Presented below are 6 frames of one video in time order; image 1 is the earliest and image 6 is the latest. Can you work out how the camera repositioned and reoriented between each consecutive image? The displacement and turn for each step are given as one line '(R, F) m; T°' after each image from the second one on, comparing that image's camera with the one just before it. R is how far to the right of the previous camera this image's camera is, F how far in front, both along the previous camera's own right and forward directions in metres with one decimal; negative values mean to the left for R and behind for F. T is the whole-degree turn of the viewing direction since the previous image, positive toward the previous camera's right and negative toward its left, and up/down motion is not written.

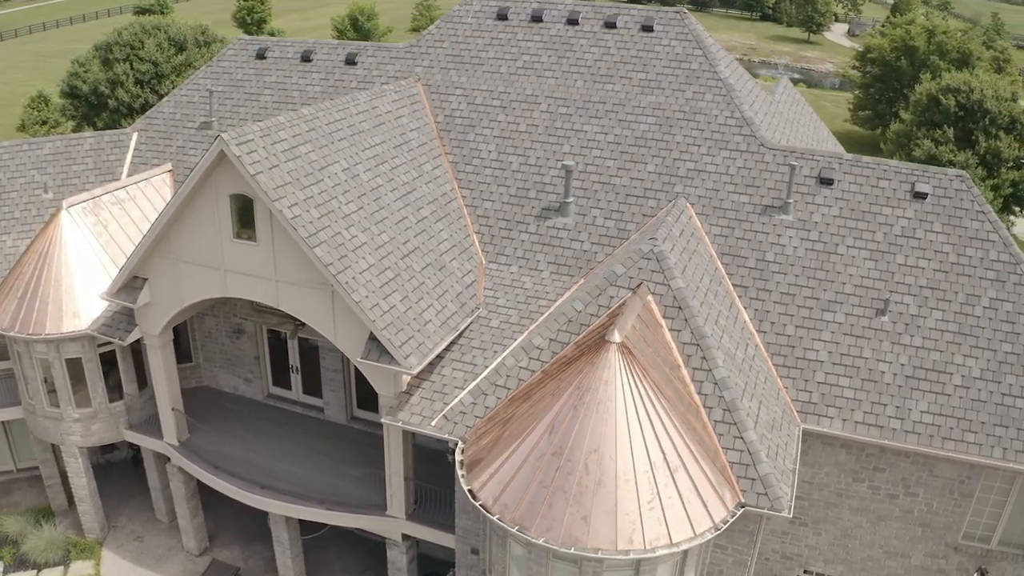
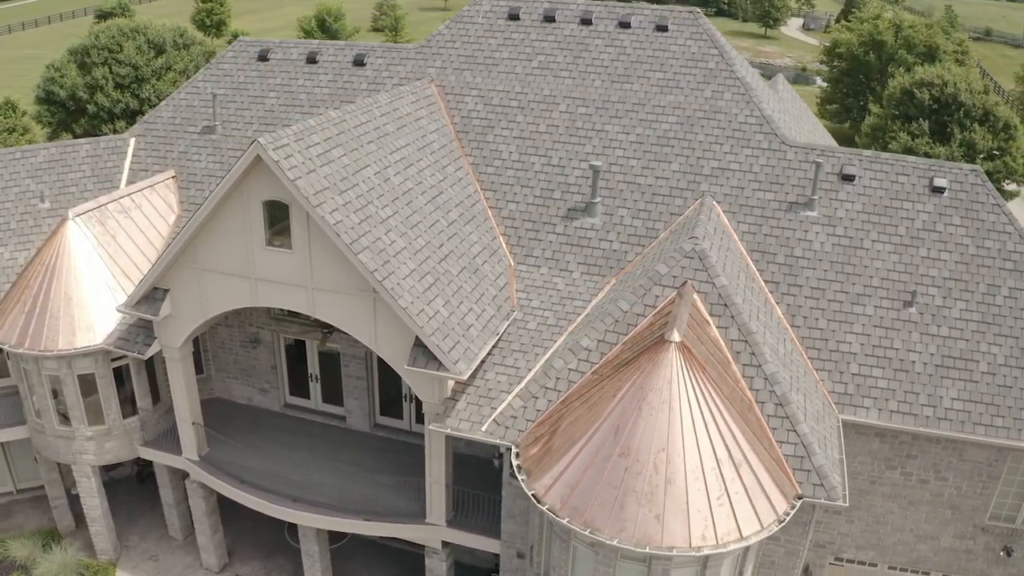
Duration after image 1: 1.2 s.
(-2.2, +0.1) m; +4°
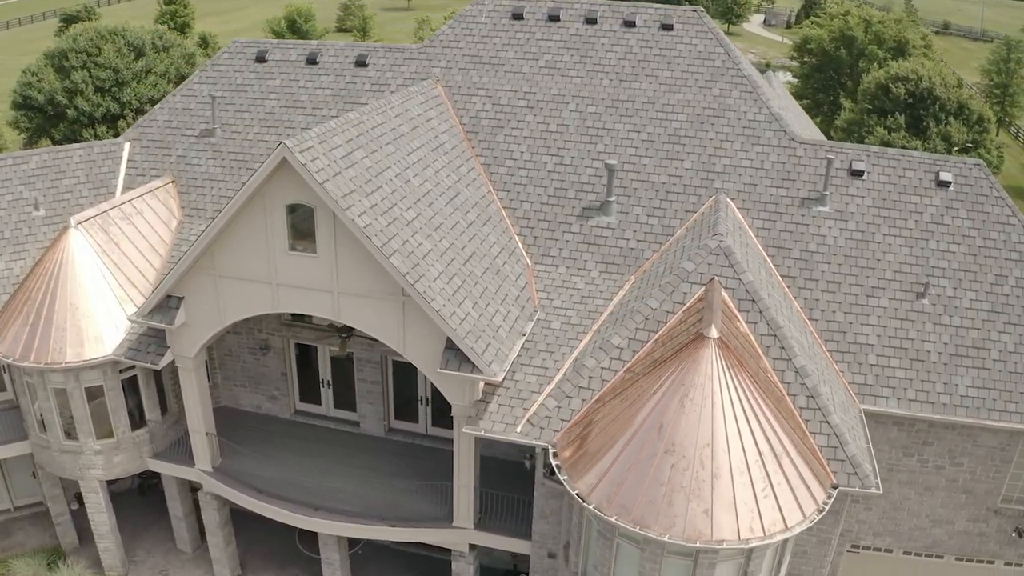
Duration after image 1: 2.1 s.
(-1.6, +0.1) m; +3°
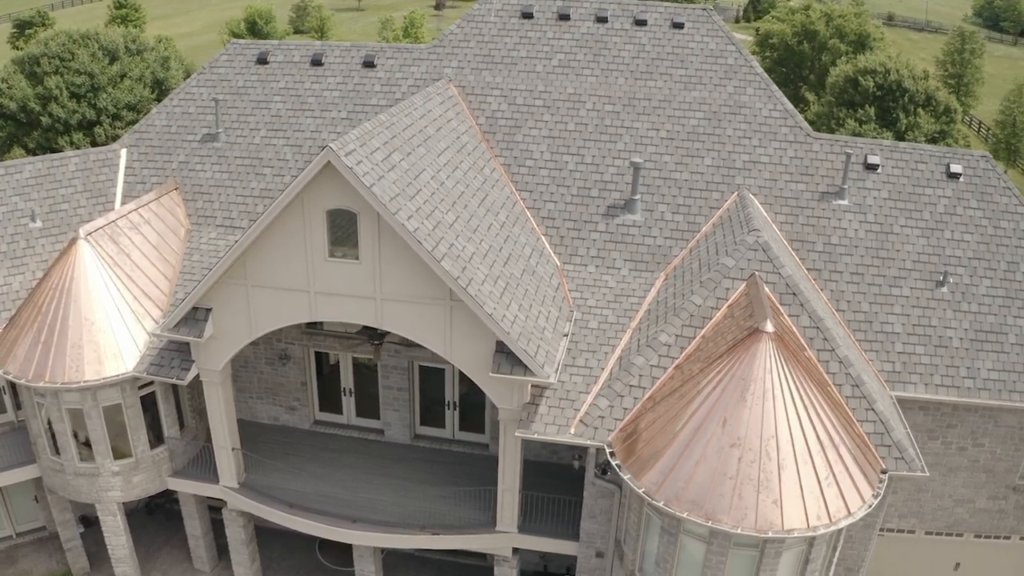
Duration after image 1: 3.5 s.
(-2.4, +0.2) m; +4°
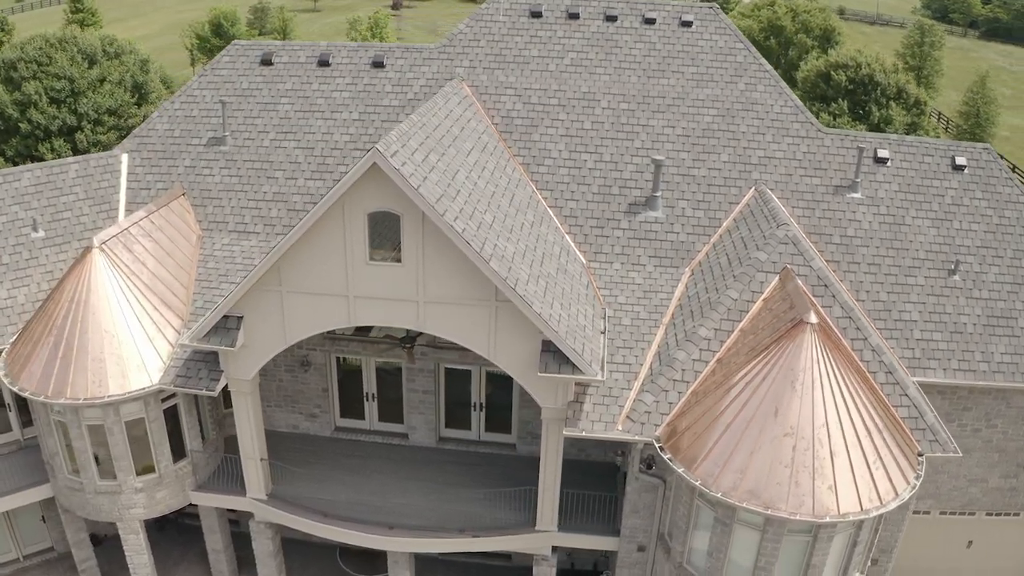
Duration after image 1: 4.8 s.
(-2.2, +0.1) m; +4°
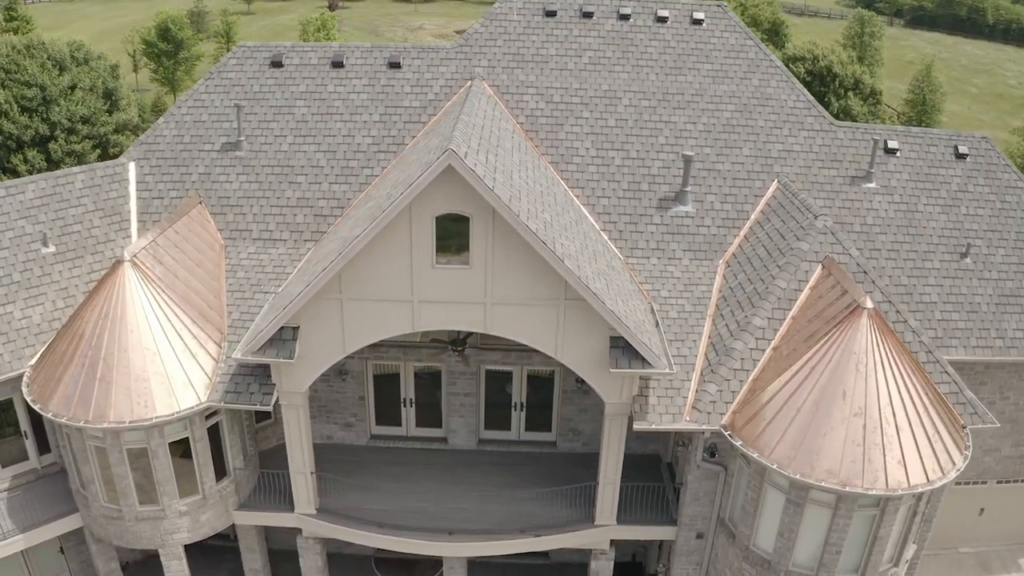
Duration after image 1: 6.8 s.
(-3.2, +0.2) m; +6°
